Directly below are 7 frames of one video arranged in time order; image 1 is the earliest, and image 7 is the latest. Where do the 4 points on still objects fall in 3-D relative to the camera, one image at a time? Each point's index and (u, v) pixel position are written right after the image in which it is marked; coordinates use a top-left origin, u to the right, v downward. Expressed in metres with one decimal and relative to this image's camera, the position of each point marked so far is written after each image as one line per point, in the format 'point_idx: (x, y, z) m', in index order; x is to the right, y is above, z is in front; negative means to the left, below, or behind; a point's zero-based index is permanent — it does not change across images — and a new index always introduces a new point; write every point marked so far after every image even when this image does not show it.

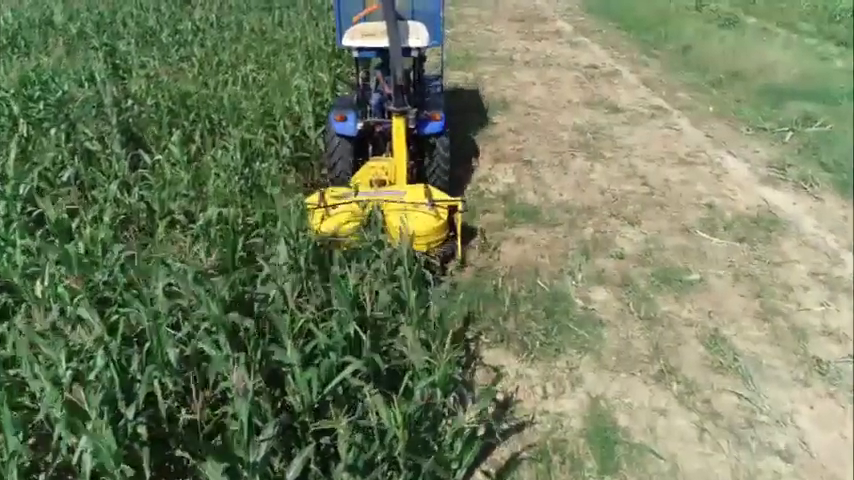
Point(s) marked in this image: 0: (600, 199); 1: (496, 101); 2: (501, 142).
0: (+1.8, +0.4, +6.4) m
1: (+1.1, +2.2, +9.4) m
2: (+1.0, +1.3, +7.9) m
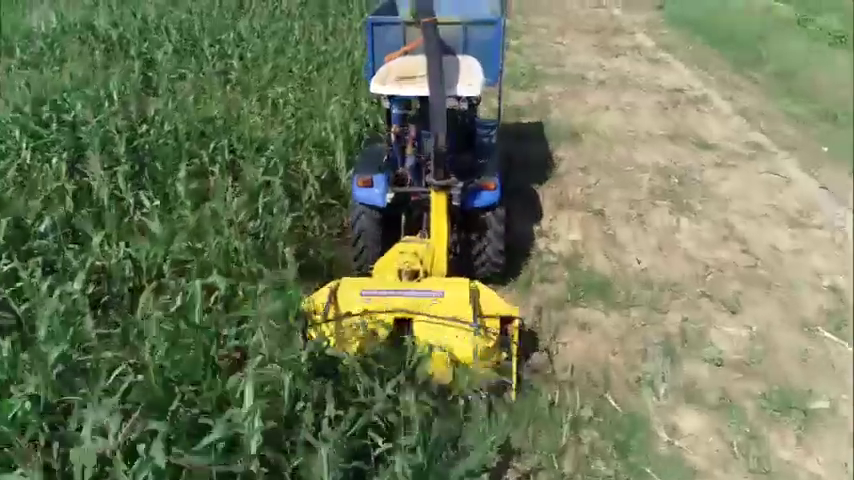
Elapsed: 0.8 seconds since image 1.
0: (+2.2, -0.3, +5.1) m
1: (+1.9, +1.5, +8.2) m
2: (+1.6, +0.6, +6.7) m
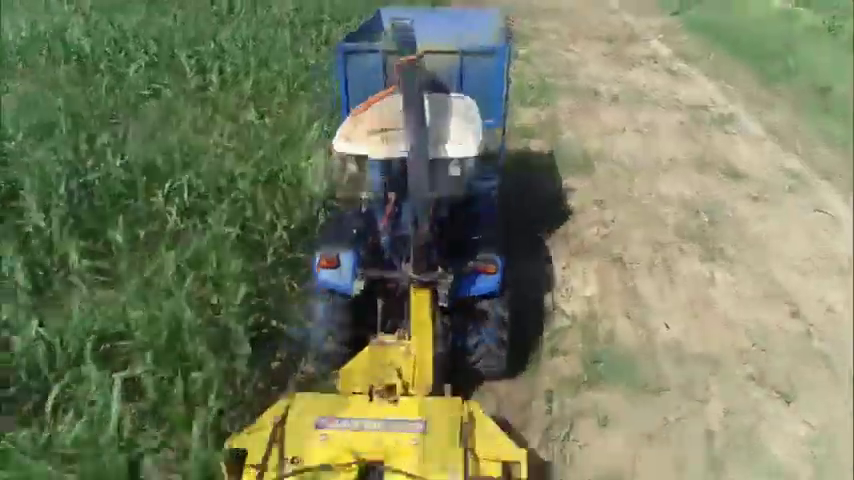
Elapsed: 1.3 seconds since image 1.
0: (+2.2, -0.7, +4.3) m
1: (+1.8, +1.0, +7.4) m
2: (+1.5, +0.2, +5.9) m
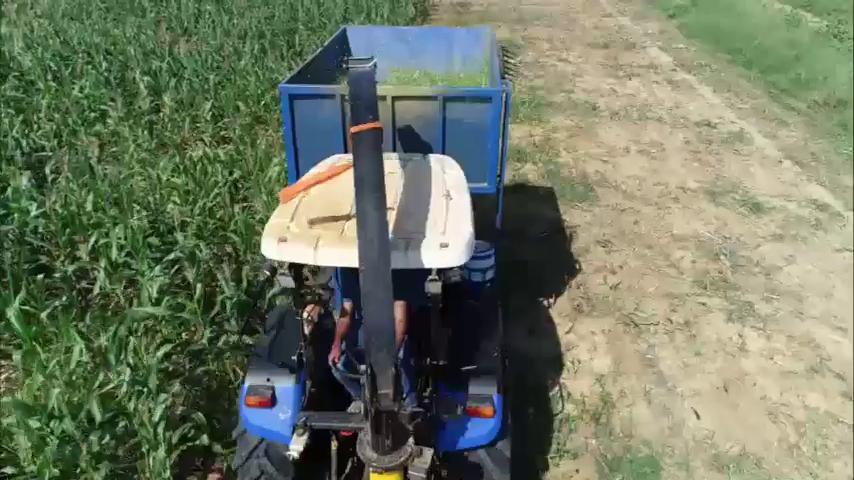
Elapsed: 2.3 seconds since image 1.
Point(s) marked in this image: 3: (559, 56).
0: (+2.0, -1.1, +3.5) m
1: (+1.6, +0.6, +6.6) m
2: (+1.3, -0.2, +5.1) m
3: (+2.6, +3.6, +11.7) m
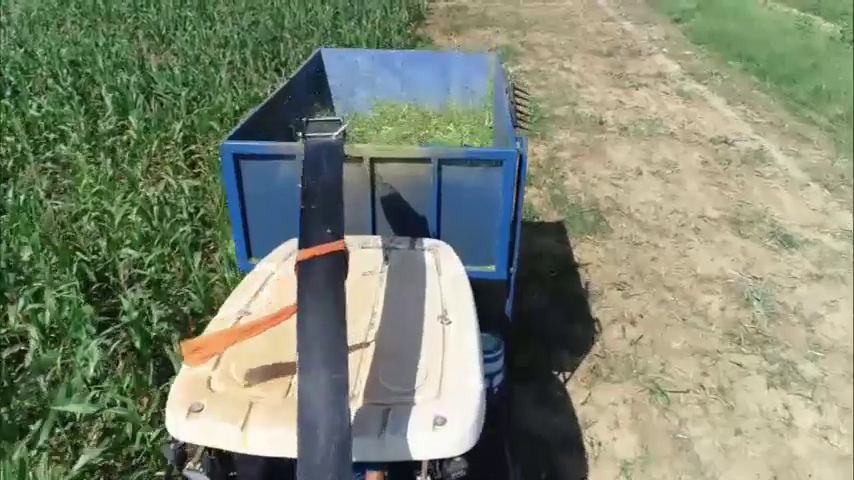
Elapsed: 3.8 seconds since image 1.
0: (+2.0, -1.5, +2.9) m
1: (+1.6, +0.3, +6.0) m
2: (+1.3, -0.6, +4.5) m
3: (+2.5, +3.3, +11.1) m
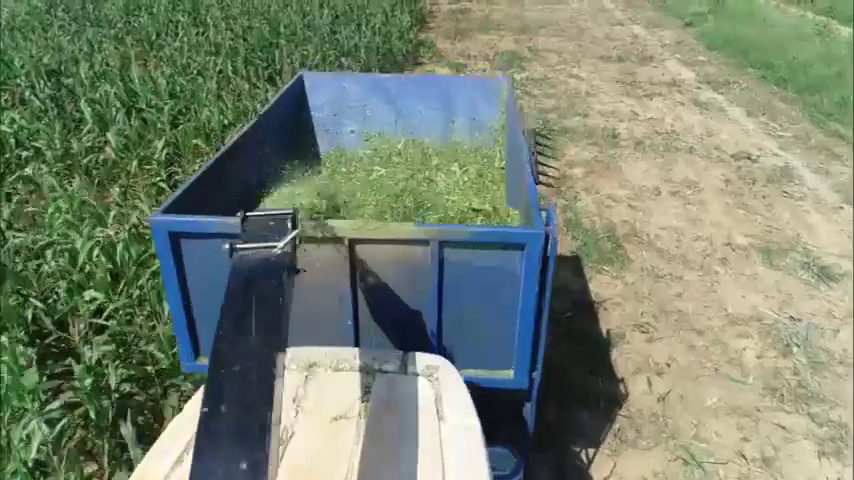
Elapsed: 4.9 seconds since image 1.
0: (+2.0, -1.7, +2.4) m
1: (+1.6, 0.0, +5.5) m
2: (+1.3, -0.9, +4.0) m
3: (+2.5, +3.0, +10.6) m
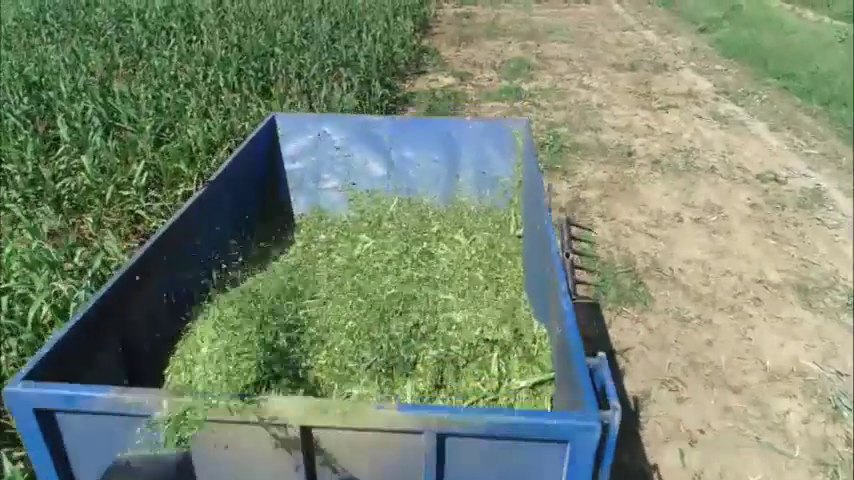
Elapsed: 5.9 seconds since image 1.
0: (+2.0, -2.0, +1.9) m
1: (+1.6, -0.3, +5.0) m
2: (+1.3, -1.2, +3.5) m
3: (+2.6, +2.7, +10.1) m
